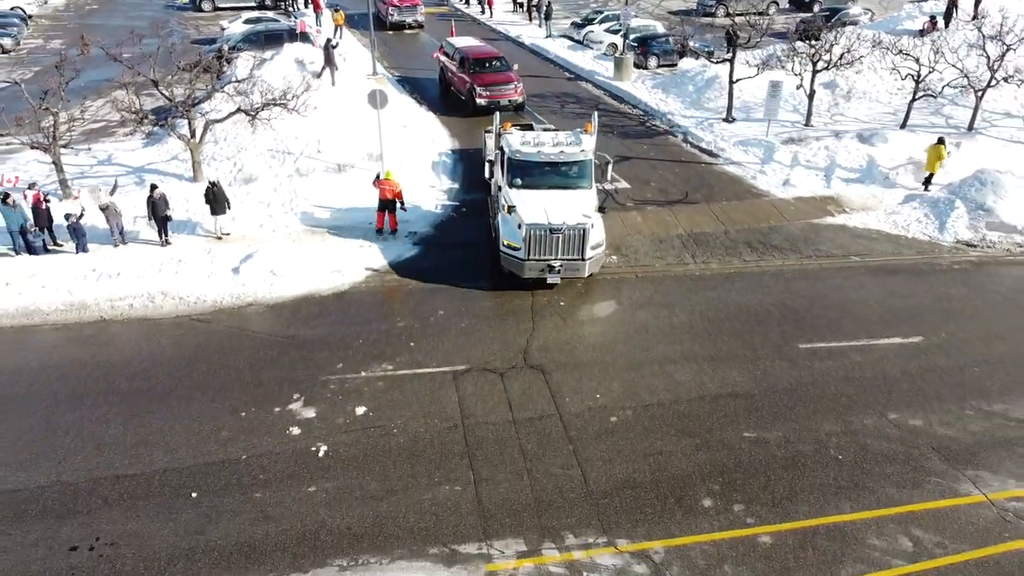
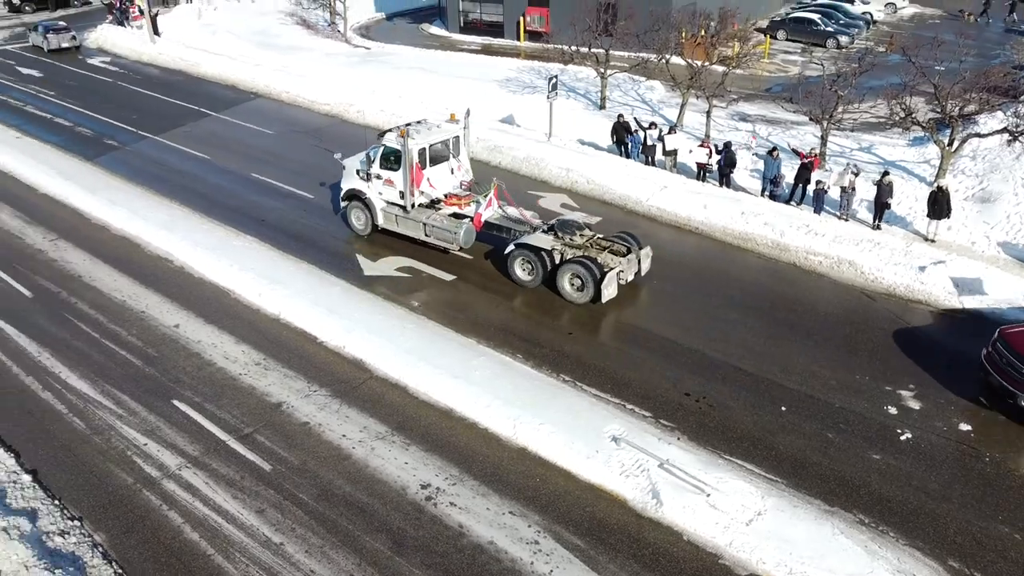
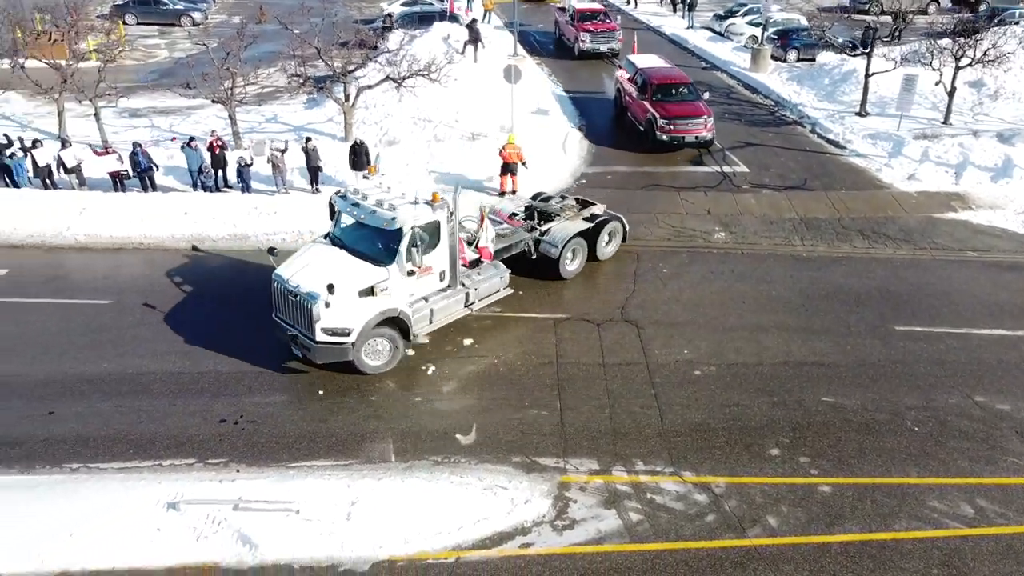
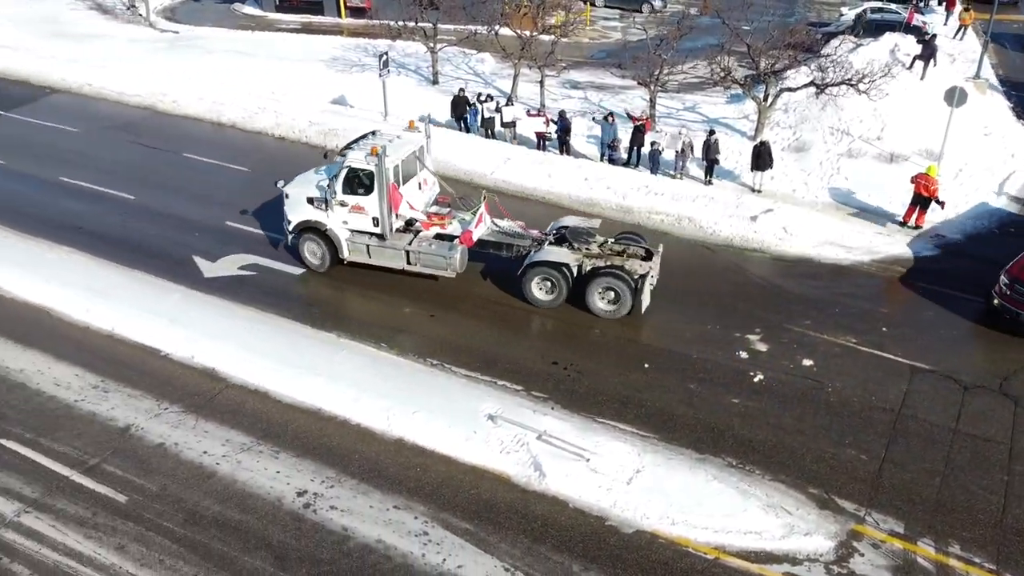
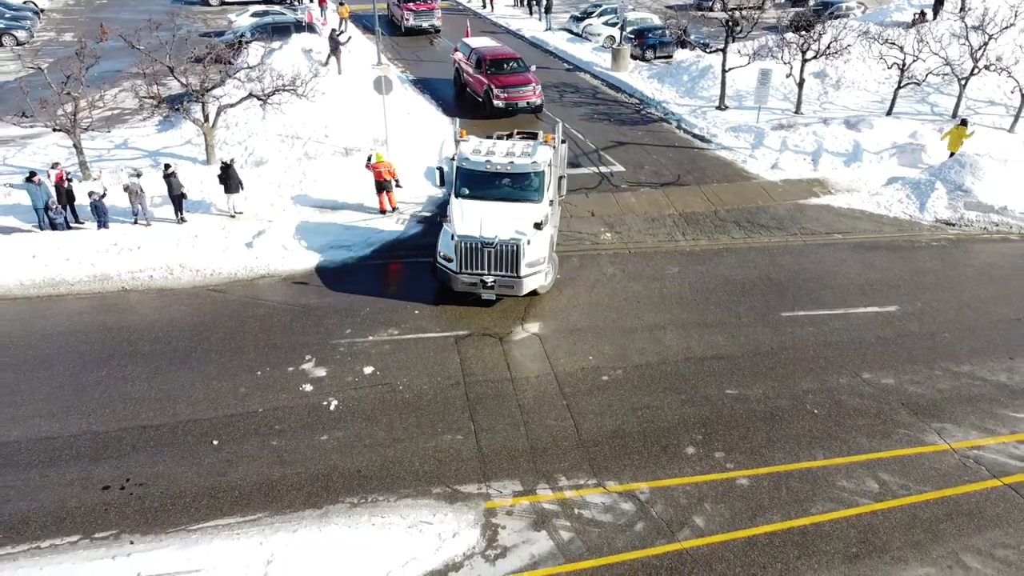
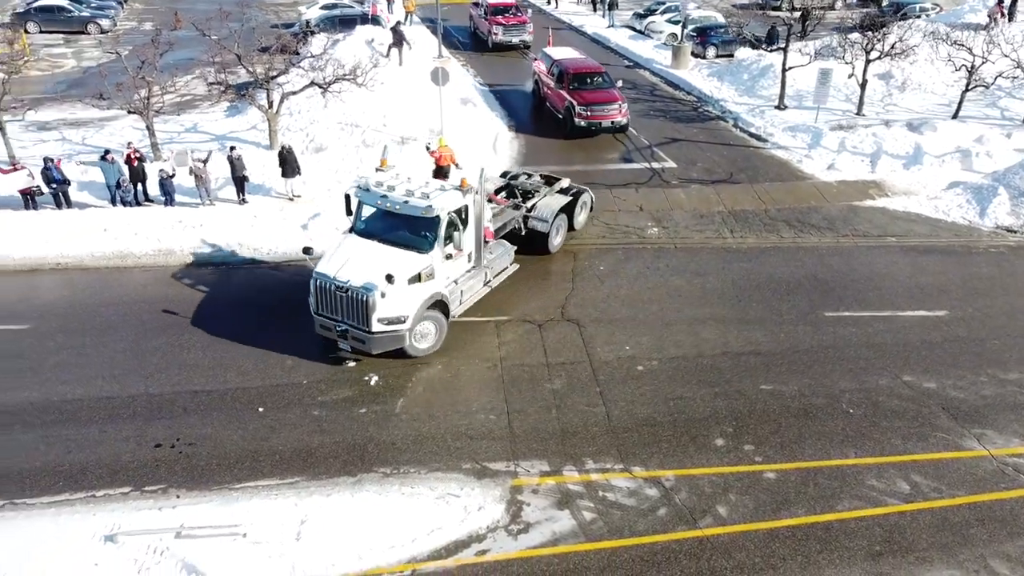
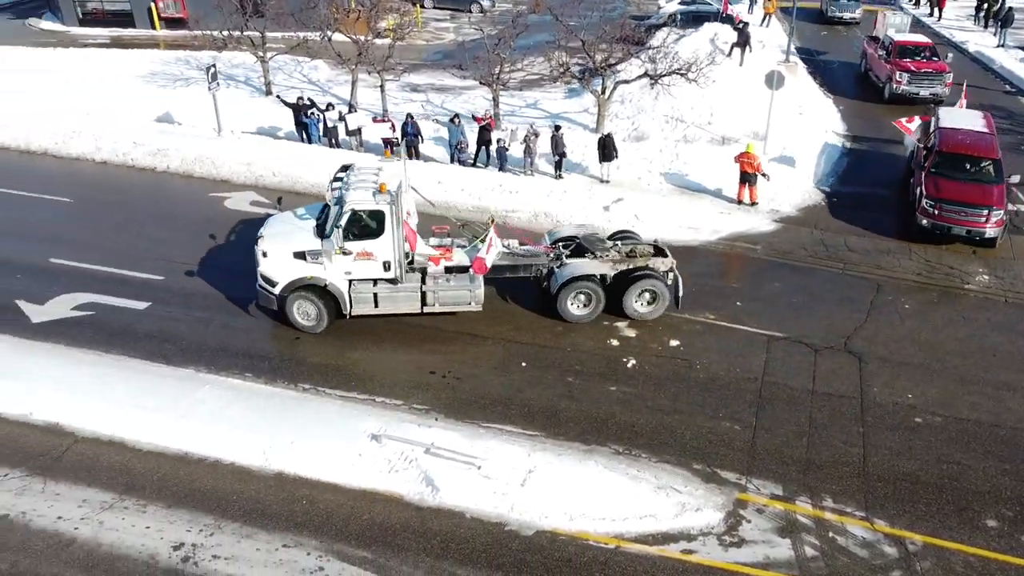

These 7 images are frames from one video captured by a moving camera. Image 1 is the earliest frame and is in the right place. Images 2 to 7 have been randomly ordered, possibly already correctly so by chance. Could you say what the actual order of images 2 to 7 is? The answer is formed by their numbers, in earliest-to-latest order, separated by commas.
5, 6, 3, 7, 4, 2
